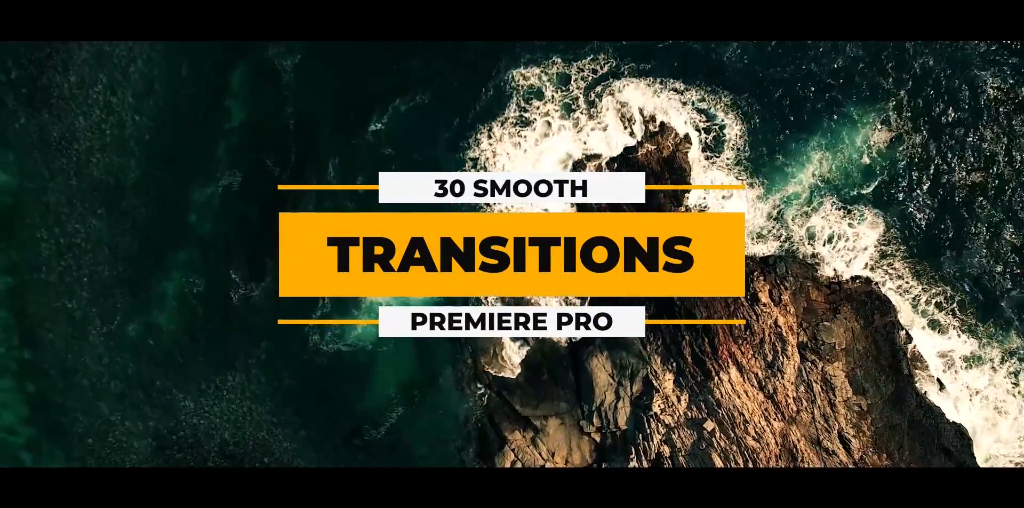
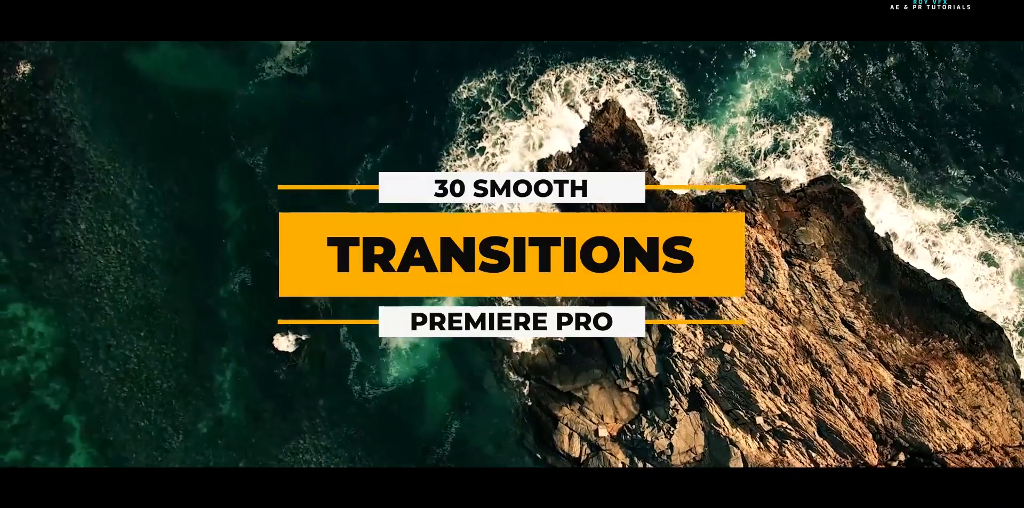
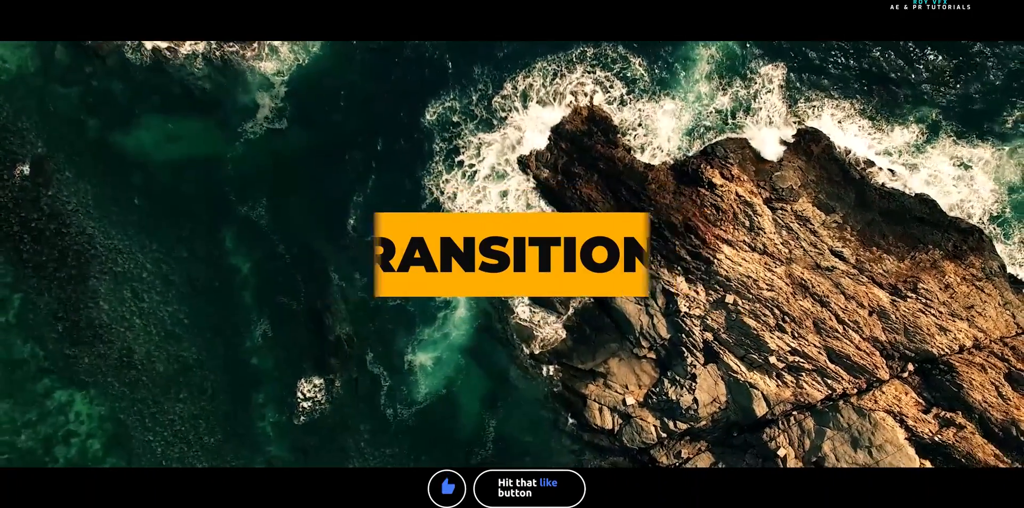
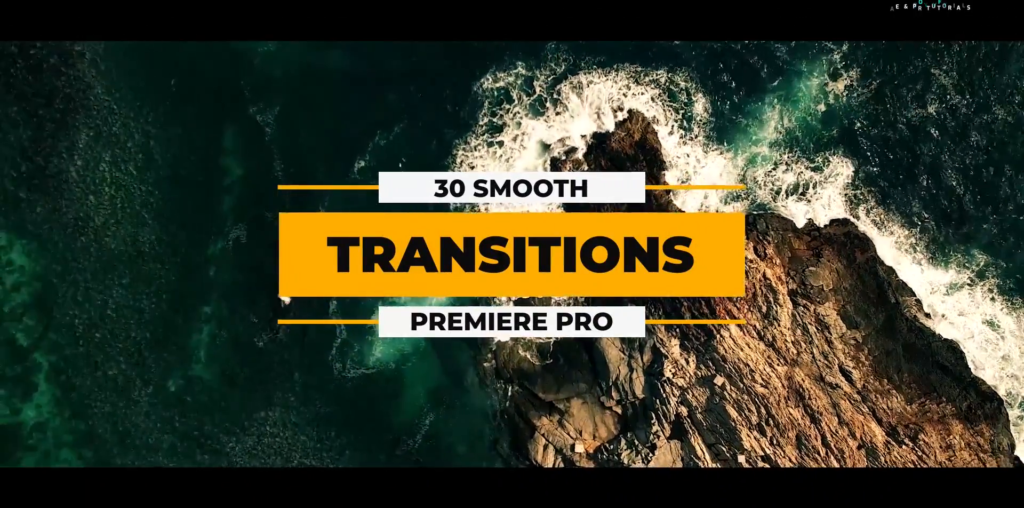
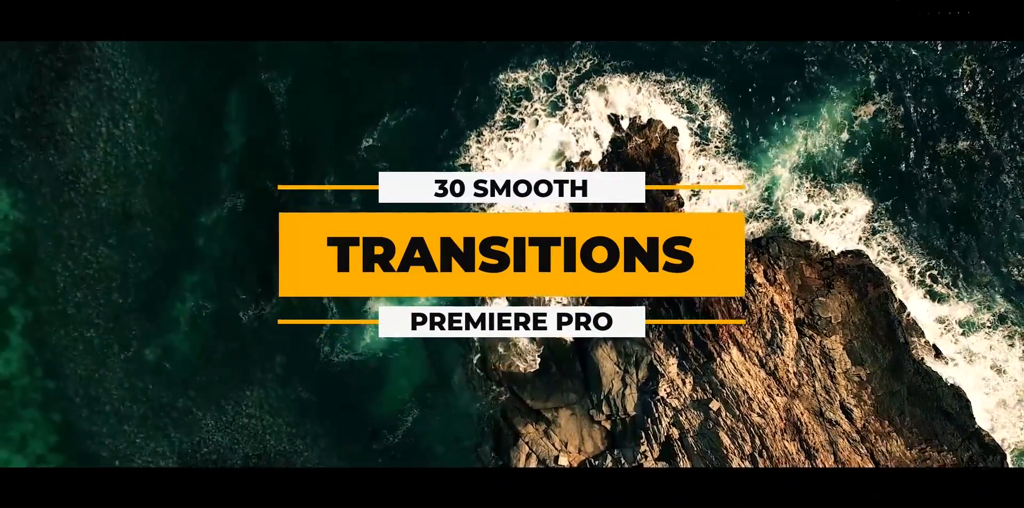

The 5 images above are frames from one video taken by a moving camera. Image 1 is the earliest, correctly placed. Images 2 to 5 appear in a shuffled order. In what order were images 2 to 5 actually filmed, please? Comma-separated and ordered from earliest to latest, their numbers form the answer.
5, 4, 2, 3
